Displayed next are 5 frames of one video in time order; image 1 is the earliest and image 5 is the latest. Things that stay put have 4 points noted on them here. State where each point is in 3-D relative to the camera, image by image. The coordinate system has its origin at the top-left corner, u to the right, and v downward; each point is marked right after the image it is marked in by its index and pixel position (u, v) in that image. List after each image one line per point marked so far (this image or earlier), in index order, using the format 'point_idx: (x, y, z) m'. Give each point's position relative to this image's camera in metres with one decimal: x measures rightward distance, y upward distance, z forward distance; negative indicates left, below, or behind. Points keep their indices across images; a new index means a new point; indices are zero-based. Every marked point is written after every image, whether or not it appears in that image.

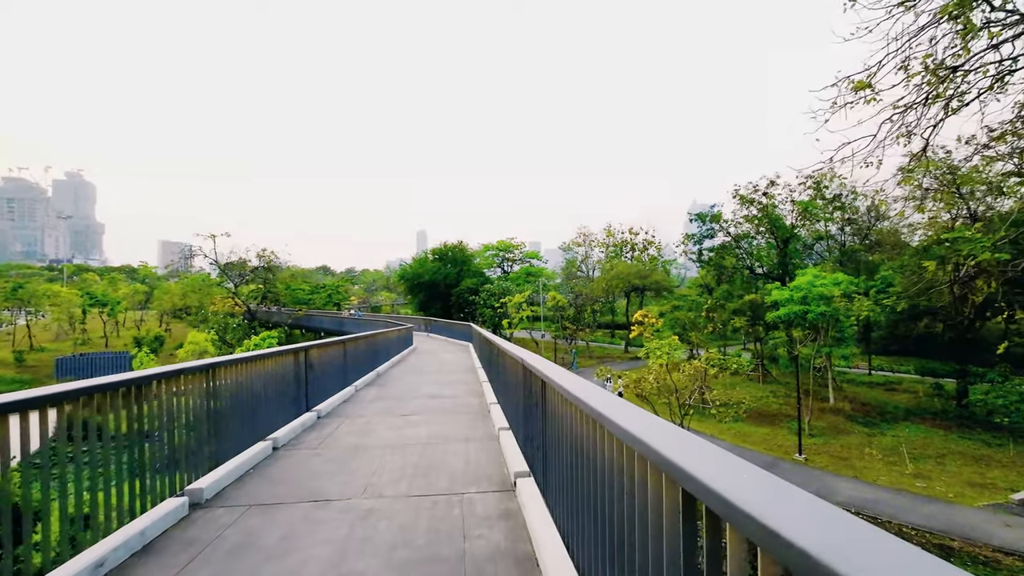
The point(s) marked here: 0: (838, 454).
0: (+11.4, -5.8, +17.0) m
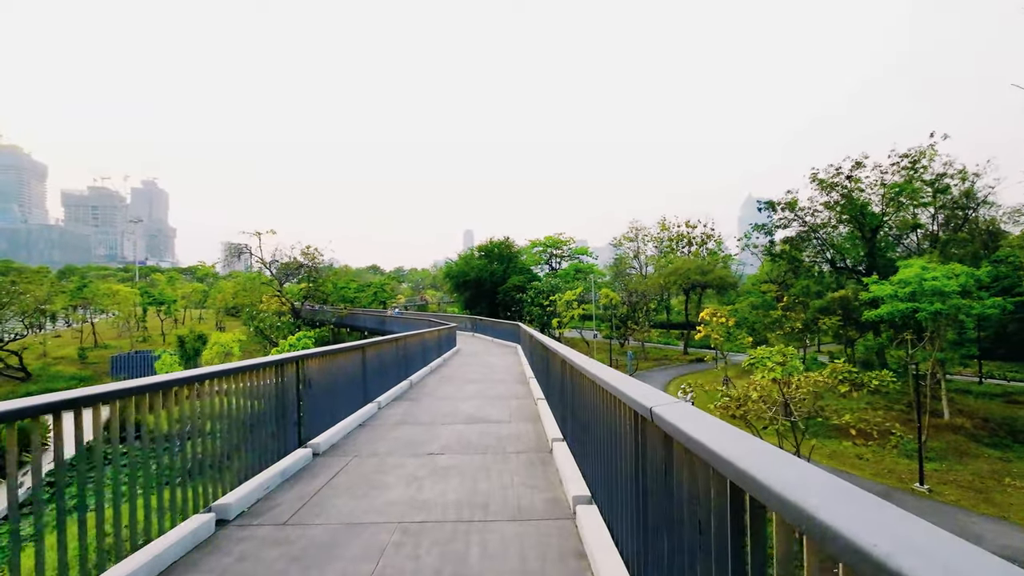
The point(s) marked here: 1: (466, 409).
0: (+13.0, -5.6, +13.9) m
1: (-0.7, -1.7, +7.0) m
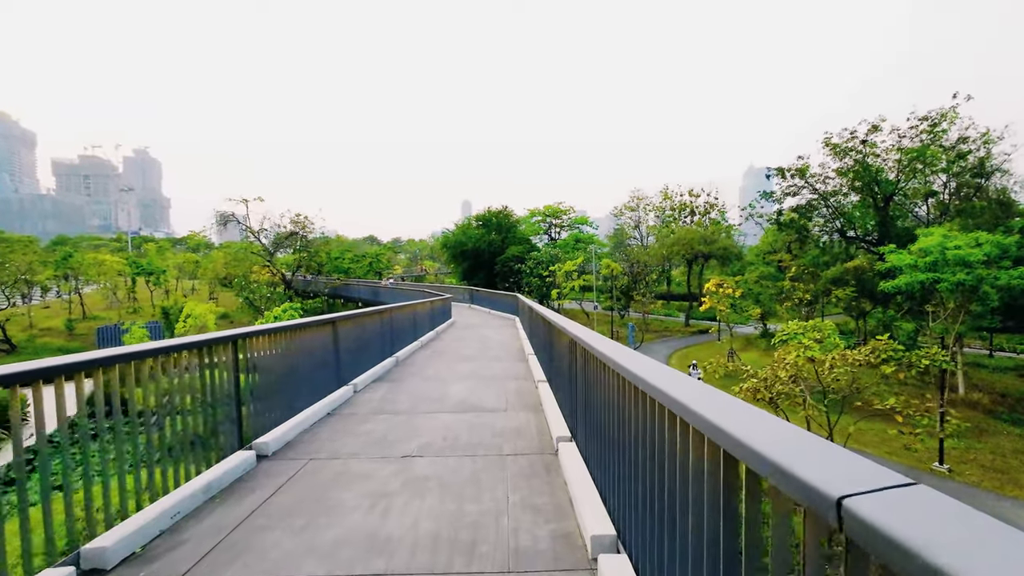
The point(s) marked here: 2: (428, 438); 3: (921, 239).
0: (+13.0, -4.8, +13.2) m
1: (-0.7, -1.3, +6.1) m
2: (-0.7, -1.3, +4.3) m
3: (+14.9, +1.8, +17.7) m
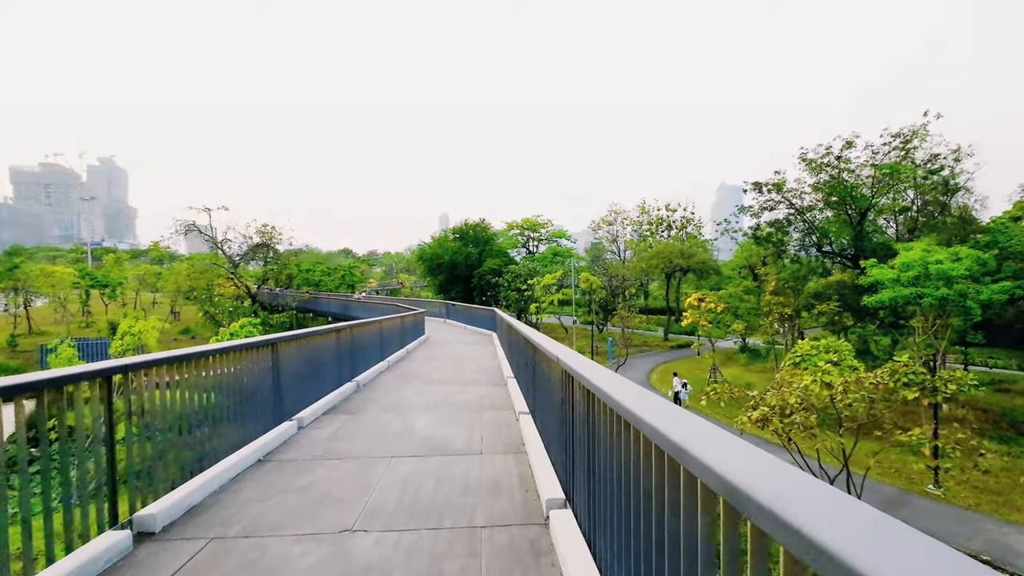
0: (+12.4, -5.2, +12.8) m
1: (-1.0, -1.5, +5.1) m
2: (-0.9, -1.4, +3.3) m
3: (+14.1, +1.3, +17.5) m
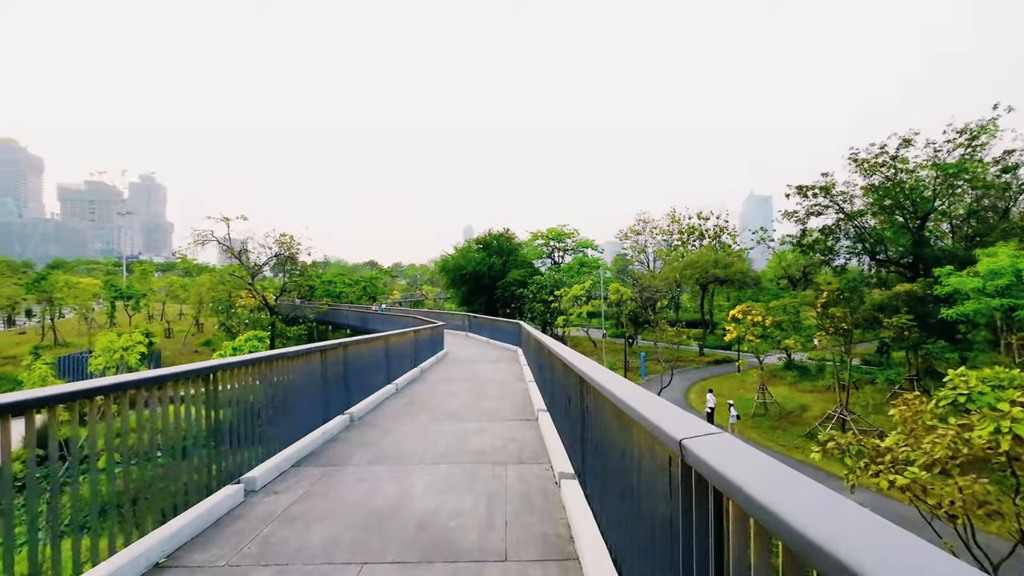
0: (+13.0, -5.4, +10.4) m
1: (-0.7, -1.5, +3.6) m
2: (-0.7, -1.4, +1.8) m
3: (+15.0, +0.9, +15.3) m
